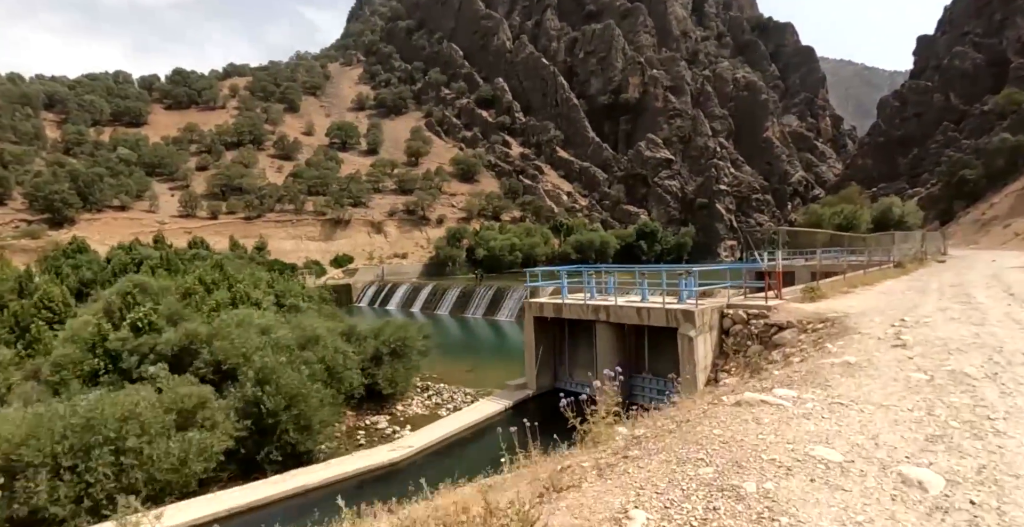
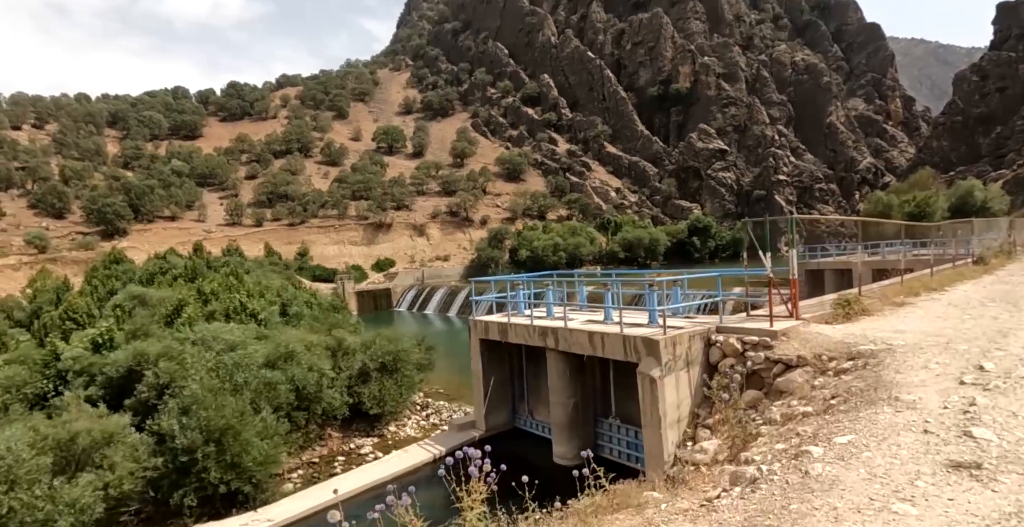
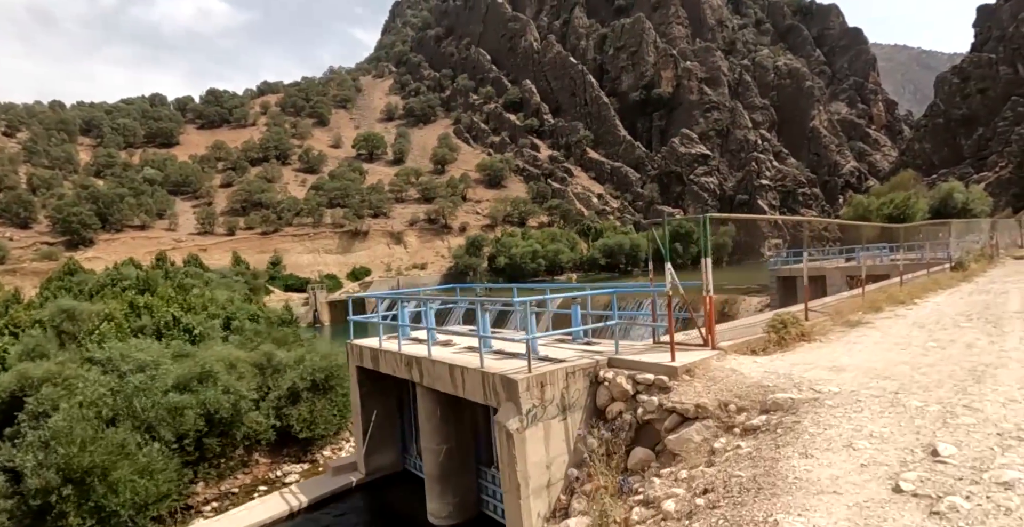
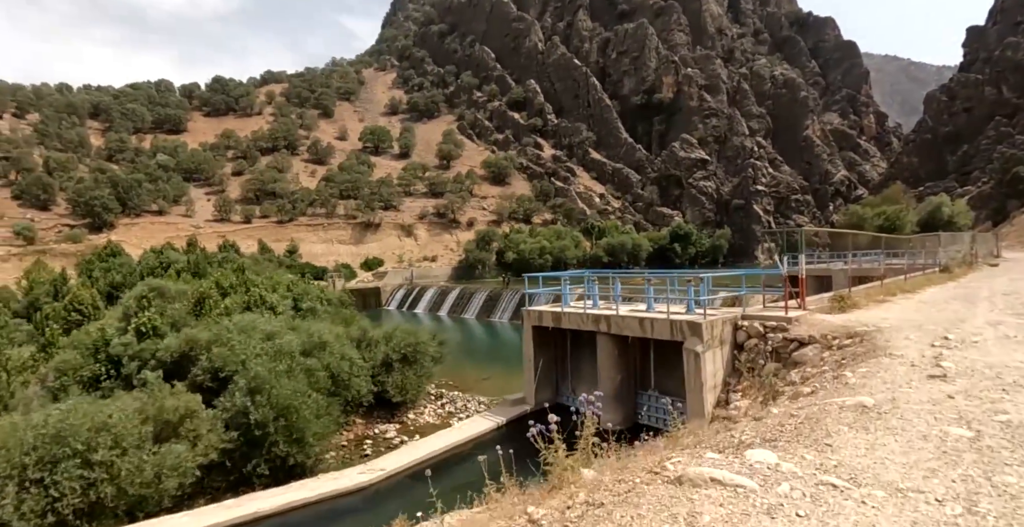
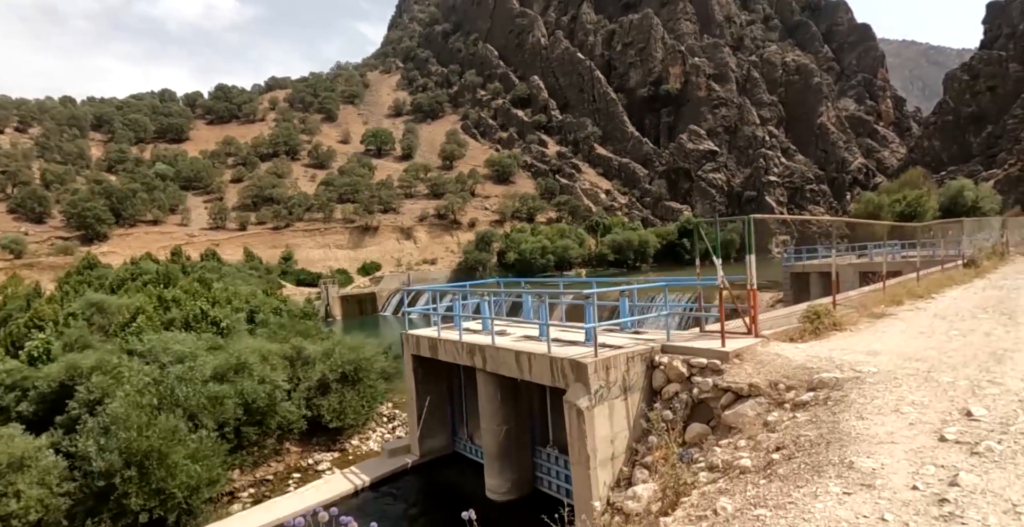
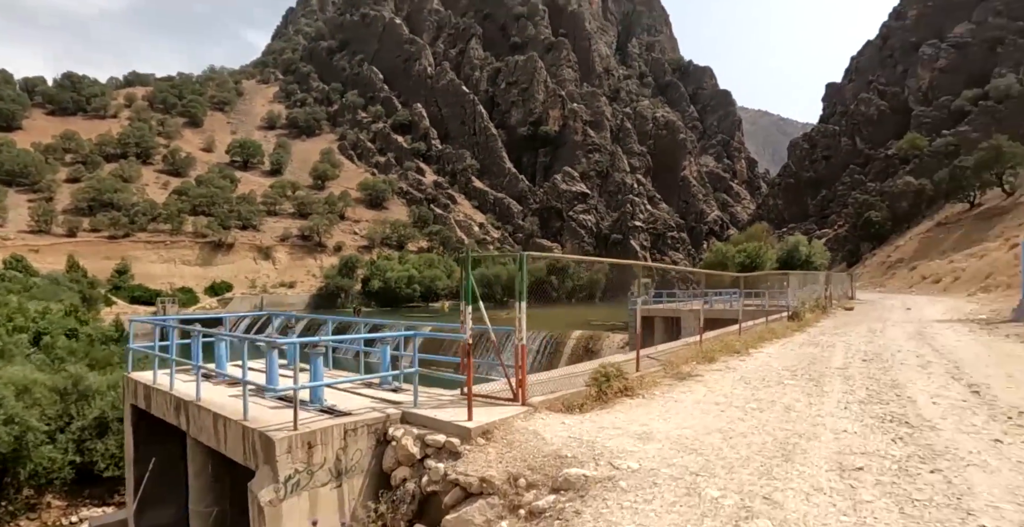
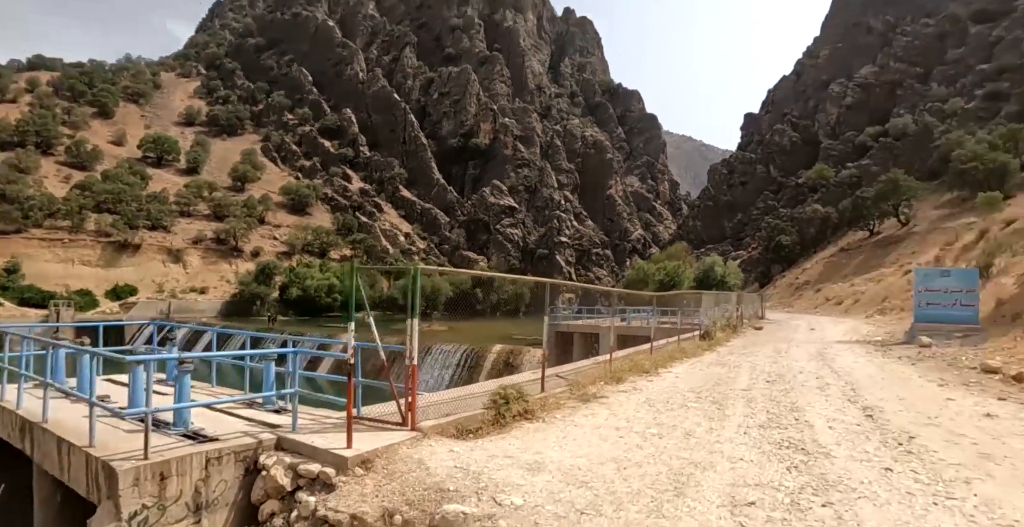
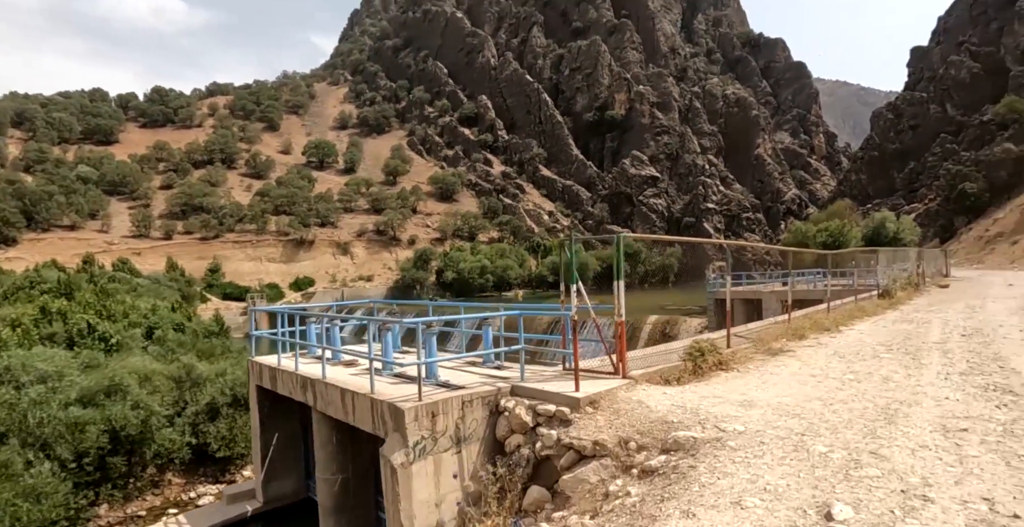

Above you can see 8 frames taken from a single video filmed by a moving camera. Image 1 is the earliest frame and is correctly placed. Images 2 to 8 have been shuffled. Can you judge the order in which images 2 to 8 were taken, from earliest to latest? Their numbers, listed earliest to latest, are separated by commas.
4, 2, 5, 3, 8, 6, 7
